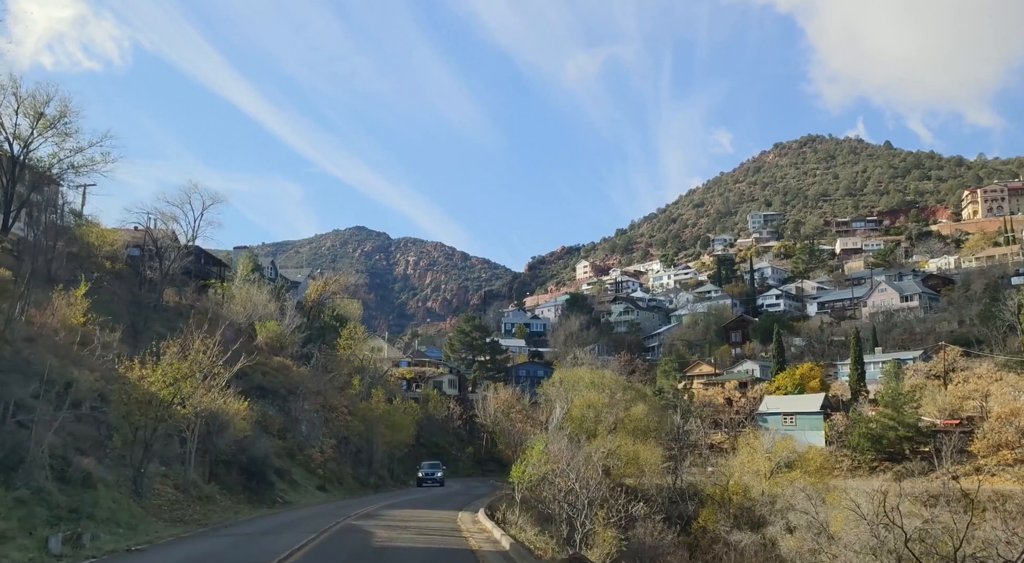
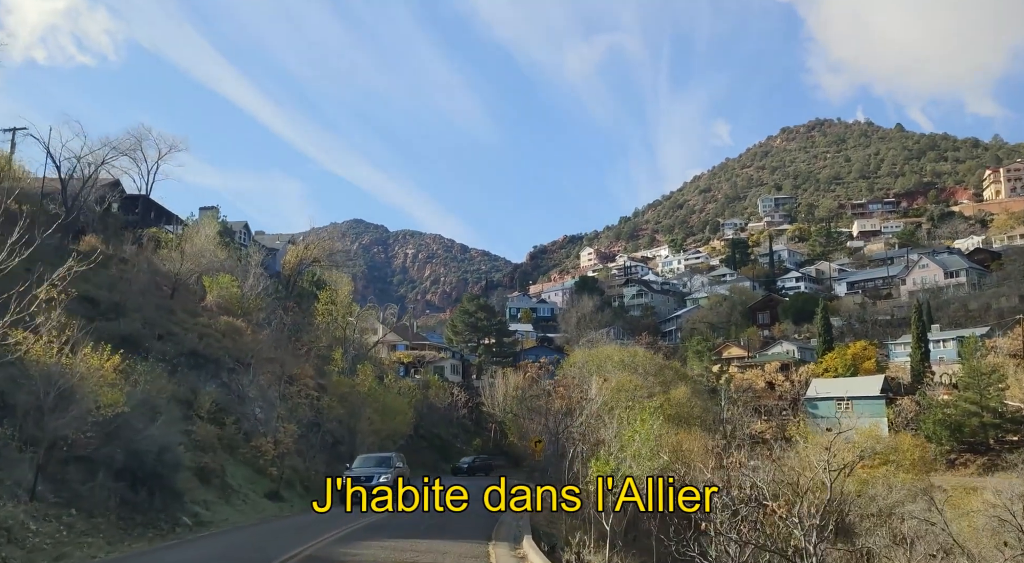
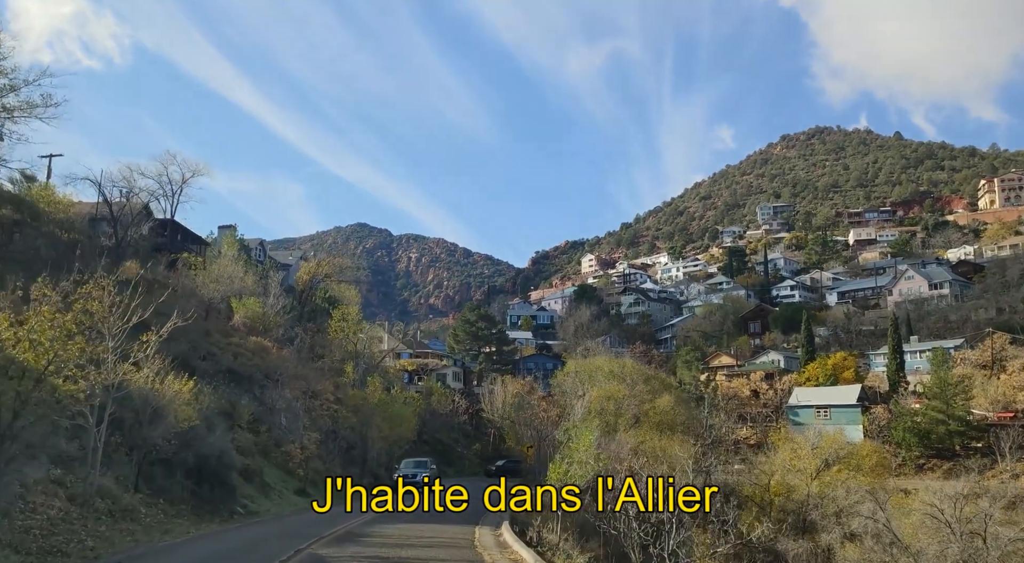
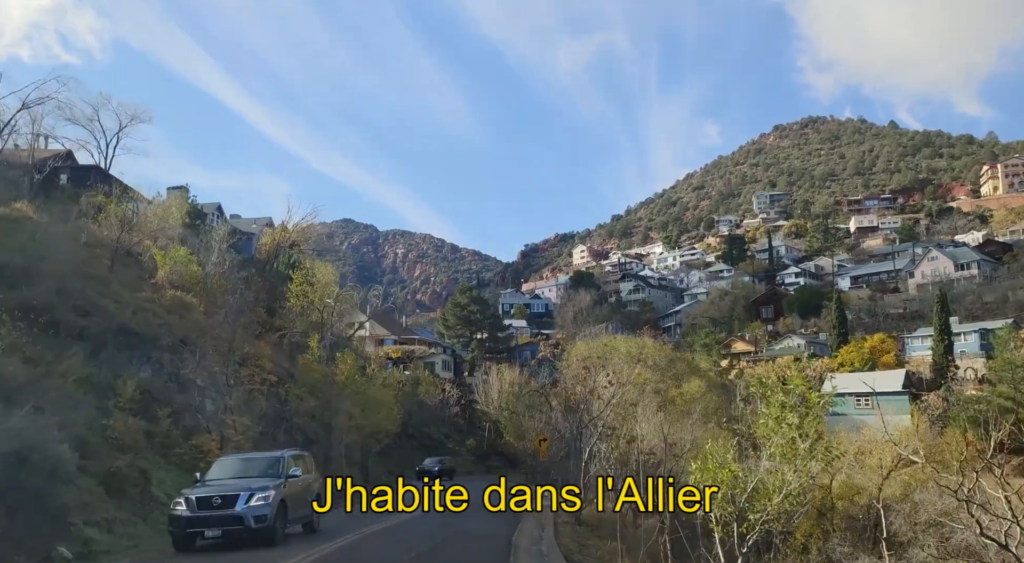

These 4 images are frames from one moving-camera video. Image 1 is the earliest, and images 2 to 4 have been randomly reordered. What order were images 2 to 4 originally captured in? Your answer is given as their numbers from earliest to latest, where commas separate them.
3, 2, 4
